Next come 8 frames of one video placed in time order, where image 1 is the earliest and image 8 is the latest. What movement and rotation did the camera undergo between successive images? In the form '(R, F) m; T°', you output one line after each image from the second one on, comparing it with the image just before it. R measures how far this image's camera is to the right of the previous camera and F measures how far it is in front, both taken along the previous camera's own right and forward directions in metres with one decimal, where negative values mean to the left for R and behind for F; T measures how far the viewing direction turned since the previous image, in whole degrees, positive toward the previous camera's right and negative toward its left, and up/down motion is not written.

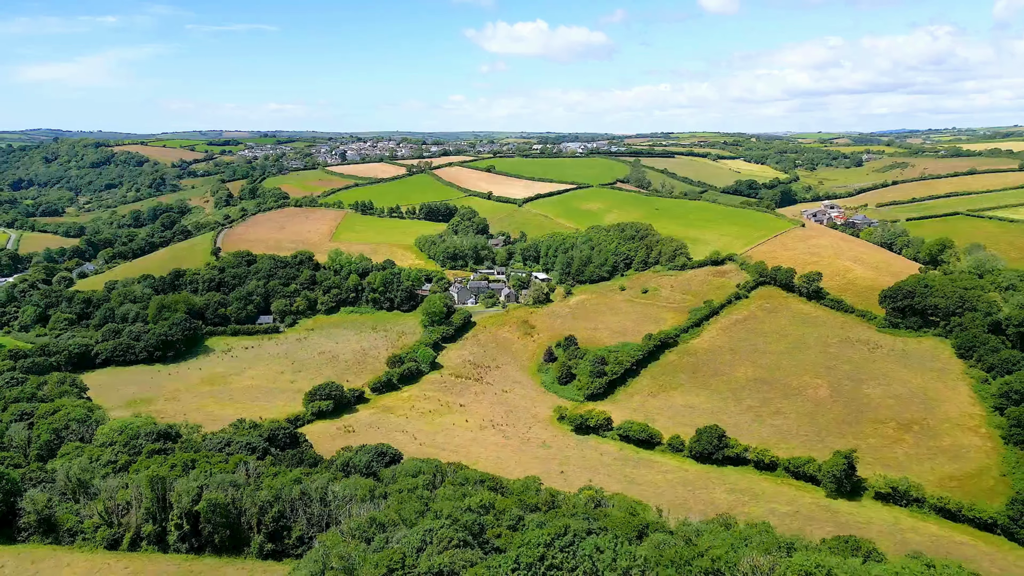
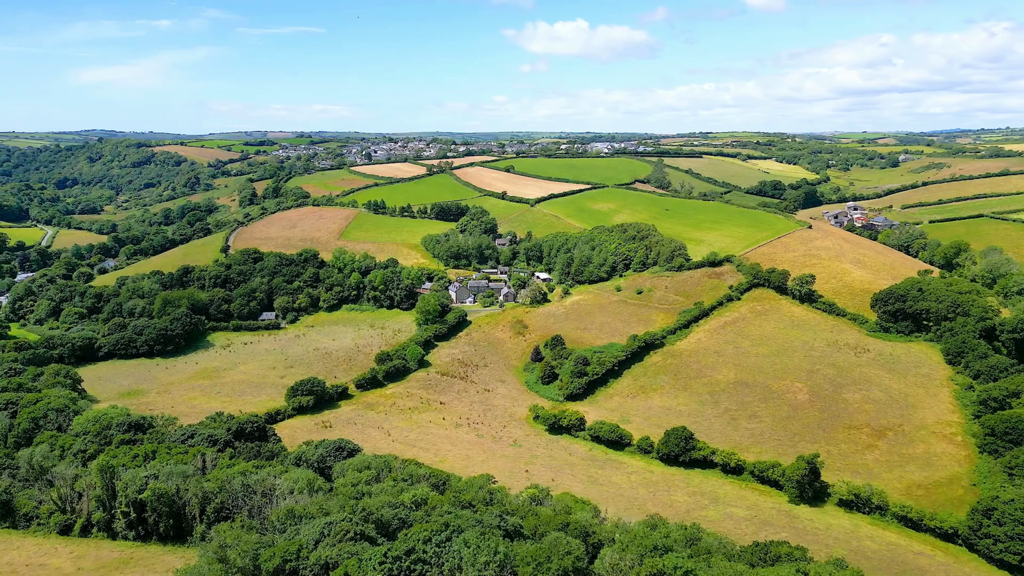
(+3.9, -0.1) m; -3°
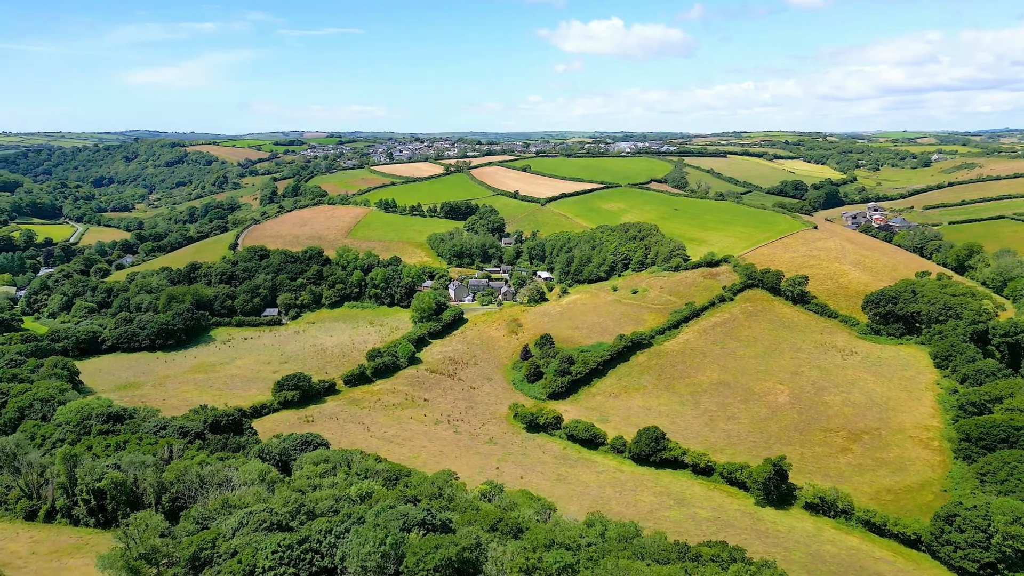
(+3.3, -0.1) m; -3°
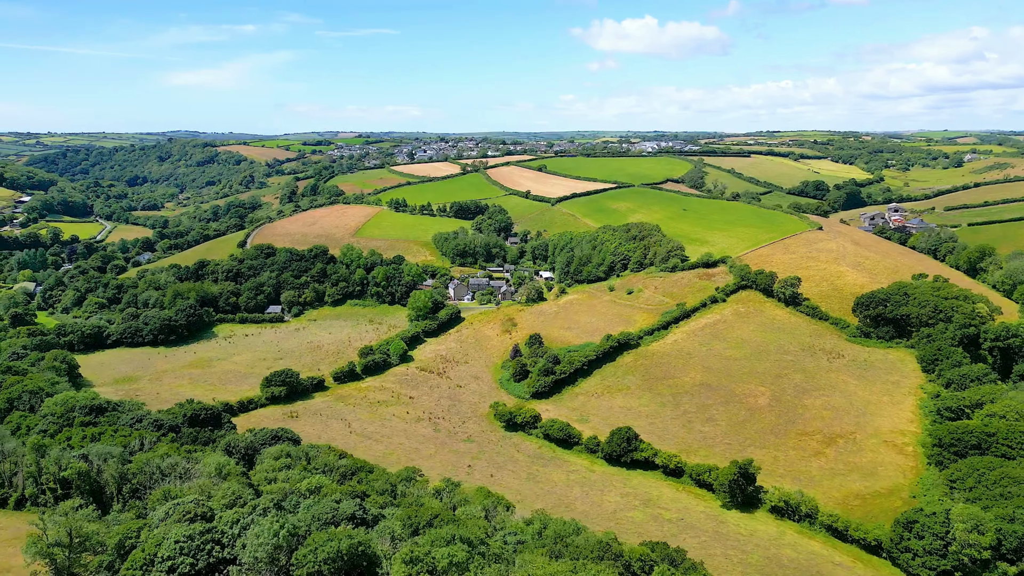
(+3.2, -0.1) m; -2°
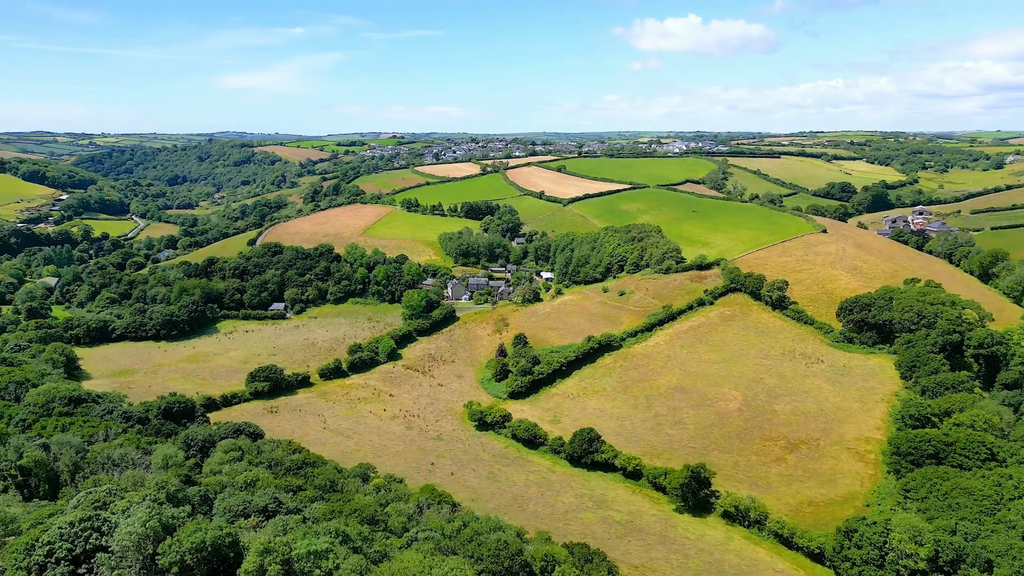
(+4.2, -0.1) m; -3°
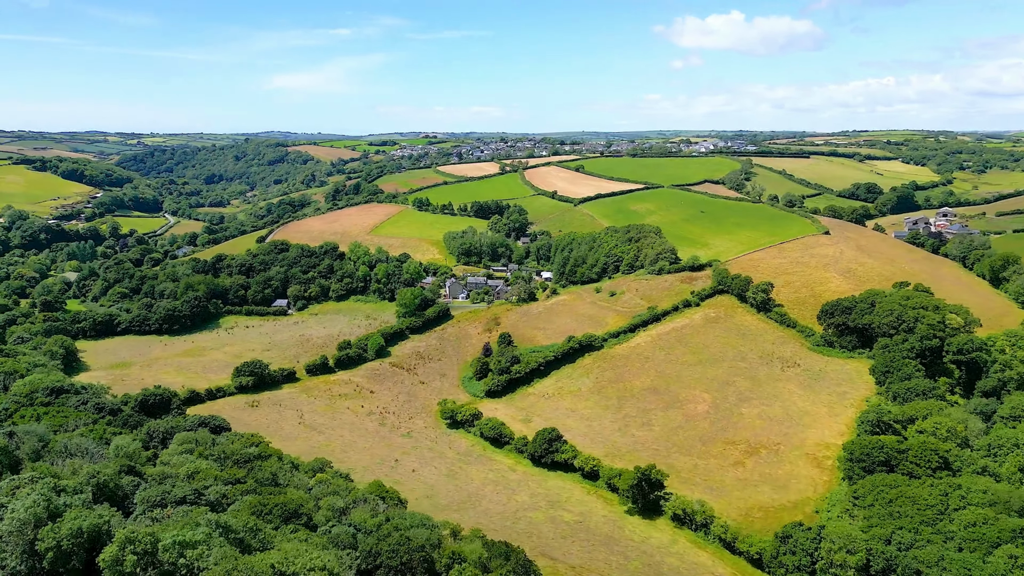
(+4.1, -0.1) m; -3°
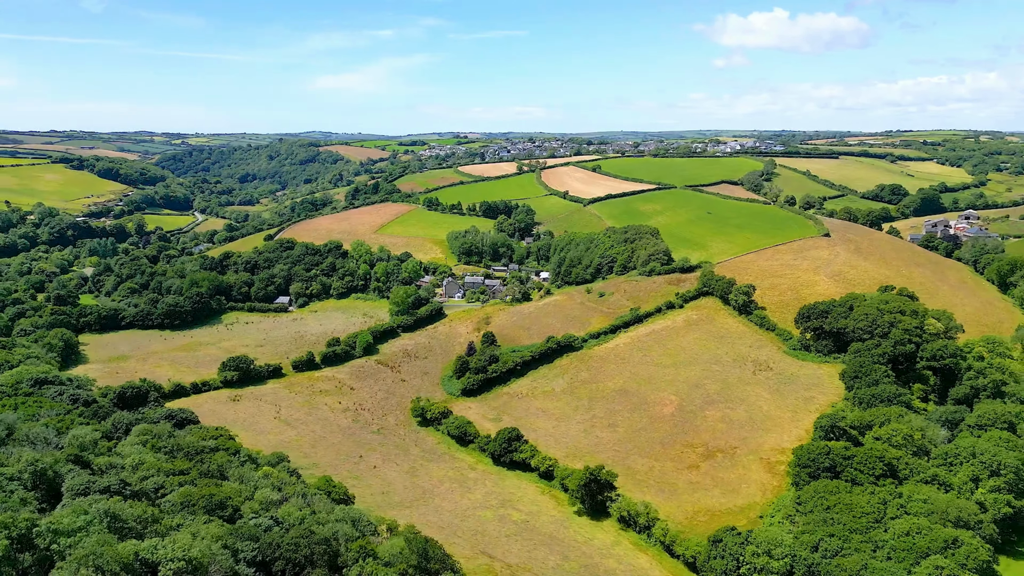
(+4.1, -0.1) m; -3°
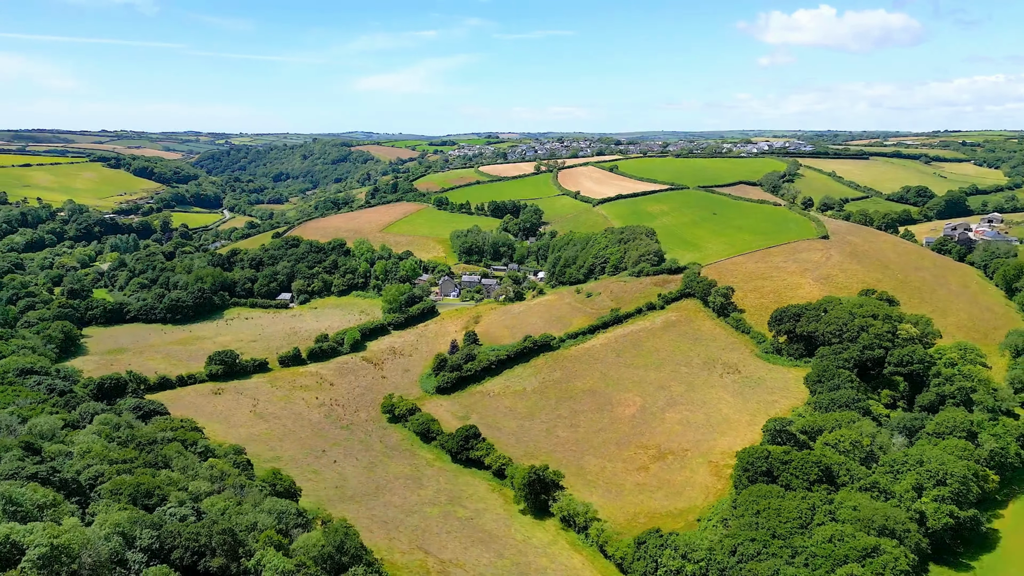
(+4.3, -0.1) m; -3°
